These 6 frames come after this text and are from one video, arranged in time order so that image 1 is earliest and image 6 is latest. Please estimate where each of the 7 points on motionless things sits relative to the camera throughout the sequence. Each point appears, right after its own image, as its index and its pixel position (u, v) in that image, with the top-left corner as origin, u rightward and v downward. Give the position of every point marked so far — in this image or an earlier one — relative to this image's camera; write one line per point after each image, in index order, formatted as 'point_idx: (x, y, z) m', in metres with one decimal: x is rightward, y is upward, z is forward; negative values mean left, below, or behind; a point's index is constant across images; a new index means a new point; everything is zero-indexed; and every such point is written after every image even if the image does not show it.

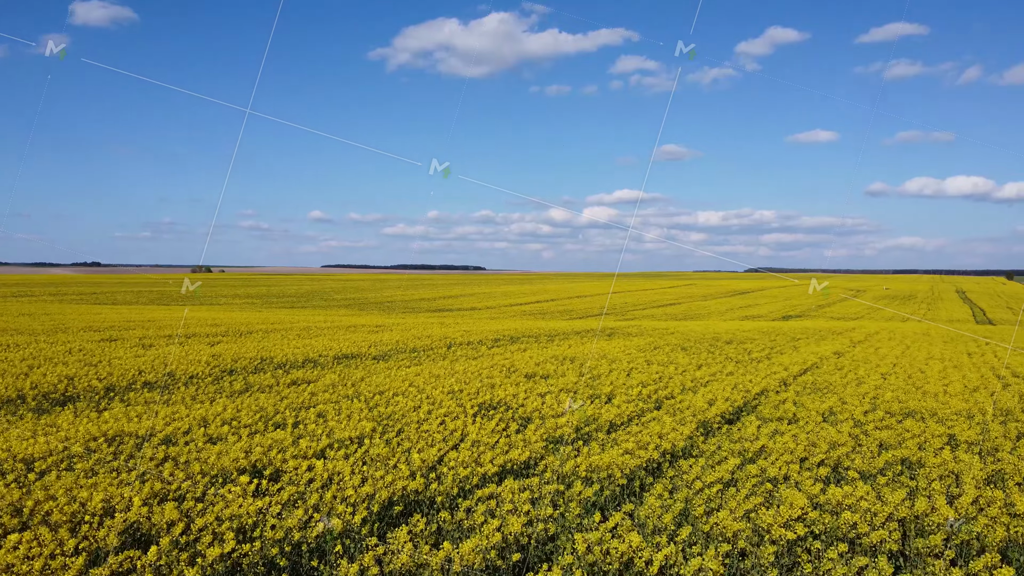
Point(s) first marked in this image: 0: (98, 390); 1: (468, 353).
0: (-7.1, -1.7, +9.1) m
1: (-1.1, -1.6, +12.5) m
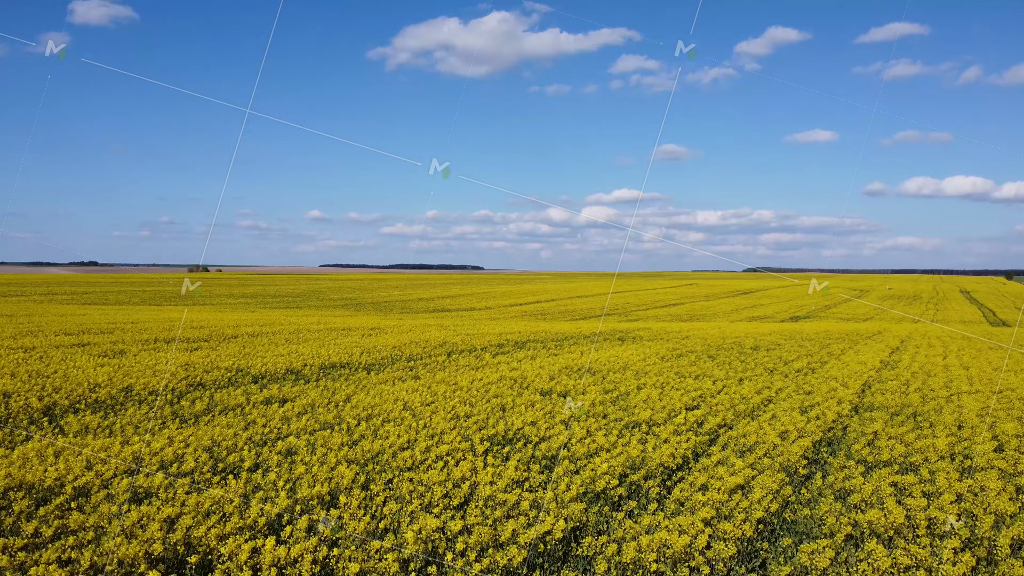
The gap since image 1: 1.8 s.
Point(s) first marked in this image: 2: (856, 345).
0: (-6.9, -1.8, +8.1) m
1: (-0.9, -1.6, +11.4) m
2: (+7.7, -1.3, +12.2) m
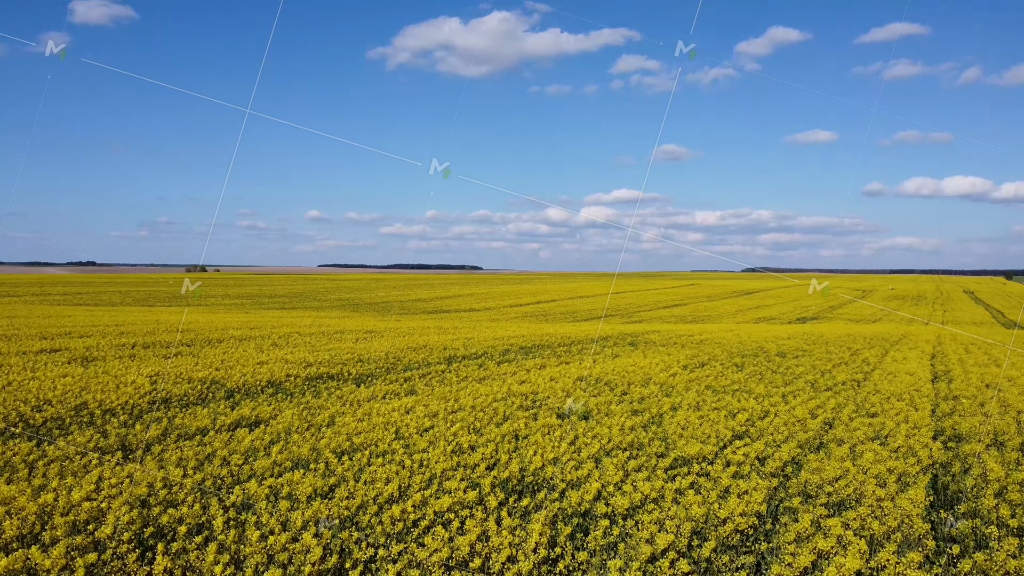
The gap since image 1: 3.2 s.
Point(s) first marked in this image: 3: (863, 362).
0: (-6.8, -1.8, +7.2) m
1: (-0.8, -1.7, +10.5) m
2: (+7.8, -1.4, +11.3) m
3: (+7.2, -1.5, +11.1) m
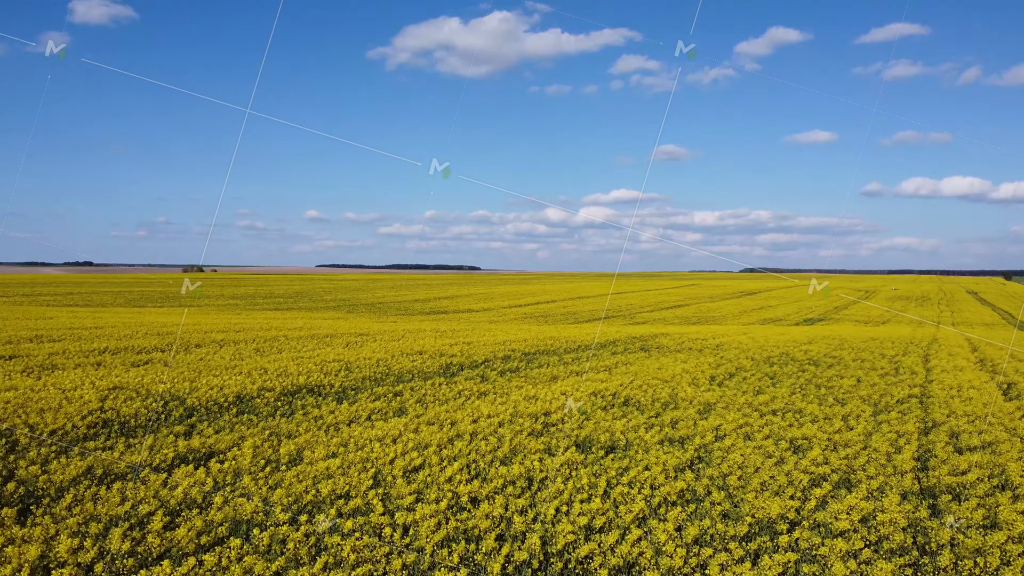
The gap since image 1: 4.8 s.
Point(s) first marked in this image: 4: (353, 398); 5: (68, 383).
0: (-6.8, -1.8, +6.2) m
1: (-0.7, -1.7, +9.5) m
2: (+7.9, -1.4, +10.3) m
3: (+7.2, -1.5, +10.1) m
4: (-2.6, -1.7, +8.9) m
5: (-6.6, -1.4, +8.1) m
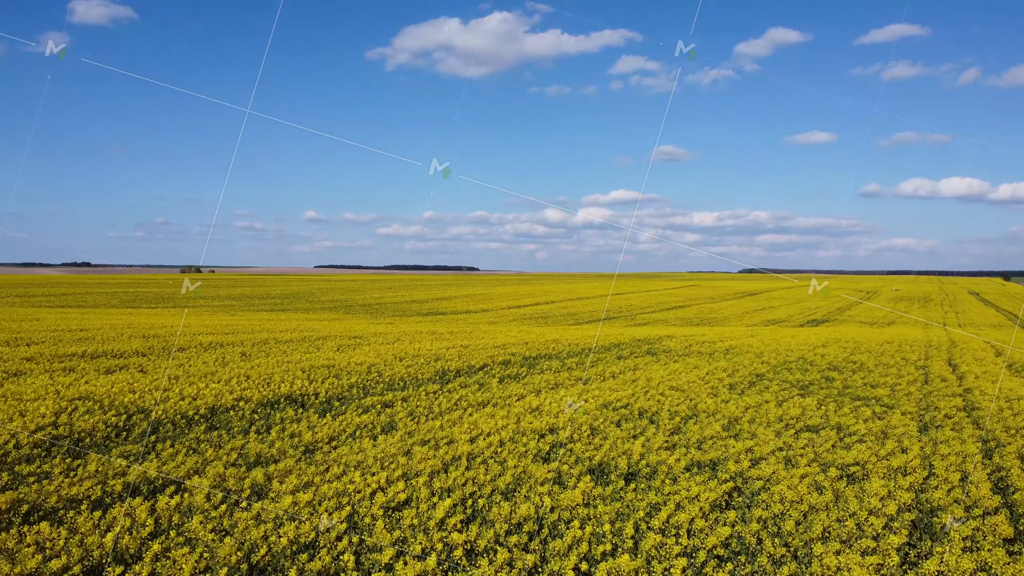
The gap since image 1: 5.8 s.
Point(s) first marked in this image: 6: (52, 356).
0: (-6.7, -1.8, +5.6) m
1: (-0.7, -1.7, +8.9) m
2: (+7.9, -1.4, +9.7) m
3: (+7.2, -1.6, +9.5) m
4: (-2.5, -1.8, +8.2) m
5: (-6.6, -1.4, +7.5) m
6: (-9.0, -1.3, +10.8) m
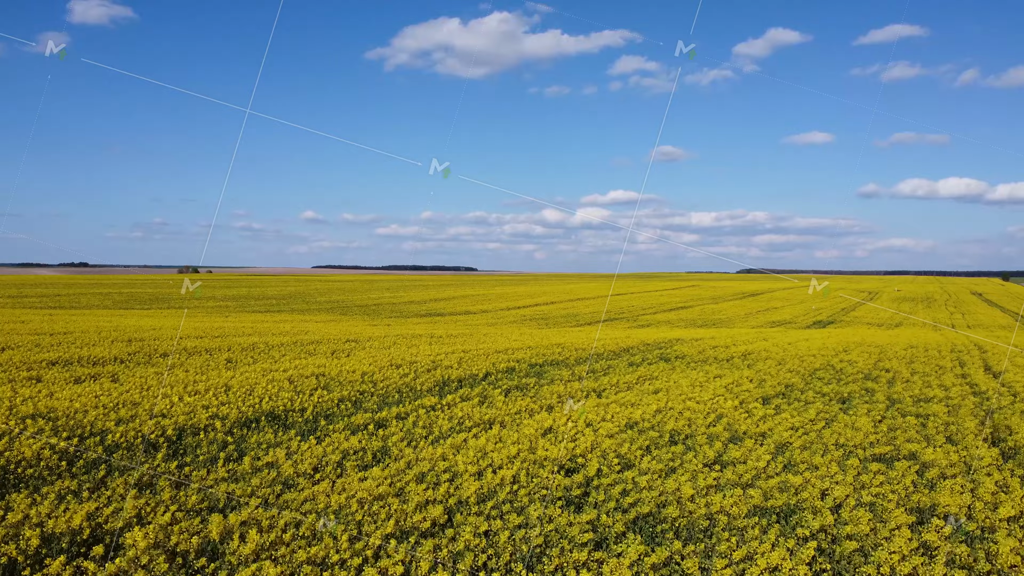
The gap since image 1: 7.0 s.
0: (-6.6, -1.9, +4.8) m
1: (-0.6, -1.7, +8.2) m
2: (+8.0, -1.5, +9.0) m
3: (+7.3, -1.6, +8.8) m
4: (-2.4, -1.8, +7.5) m
5: (-6.5, -1.4, +6.7) m
6: (-8.9, -1.3, +10.0) m
